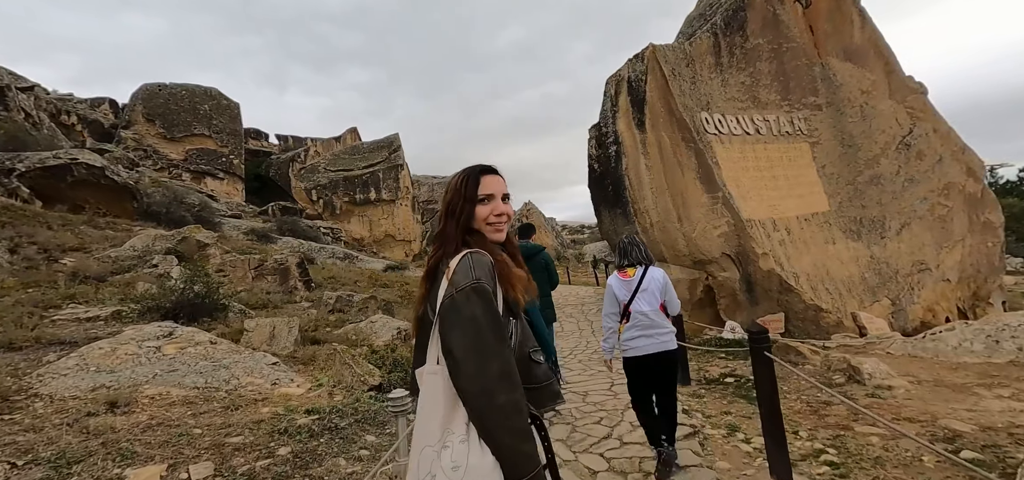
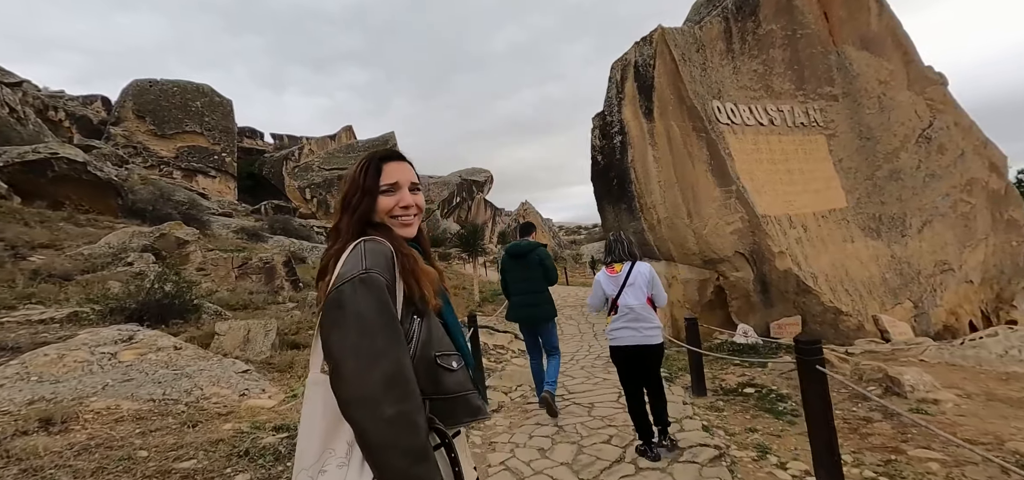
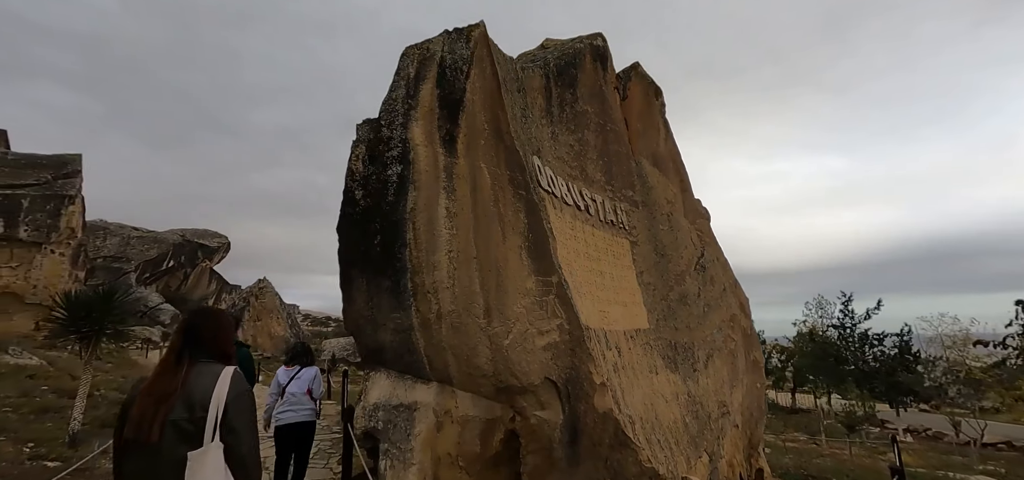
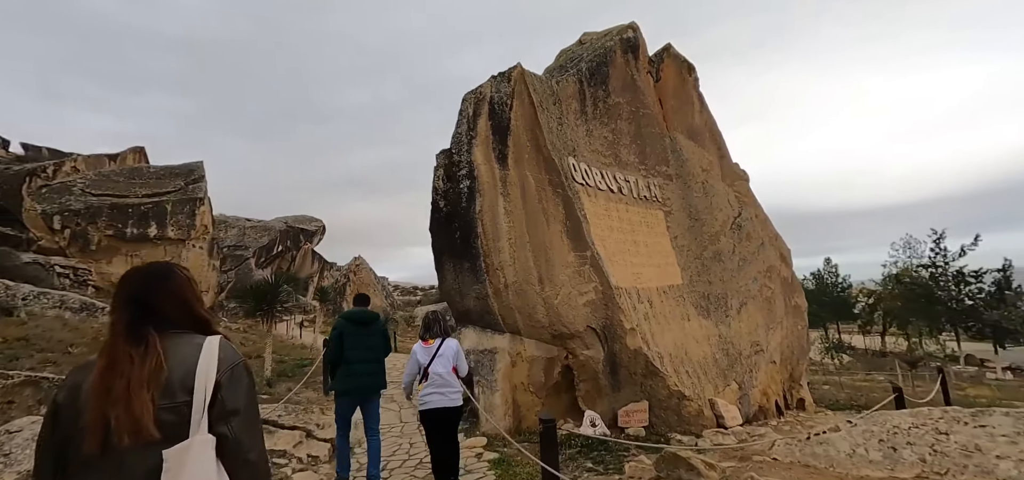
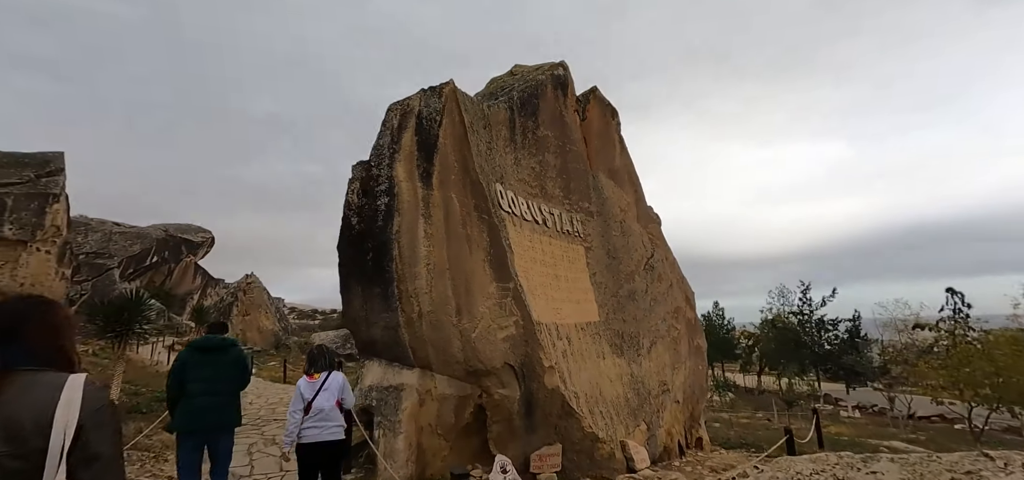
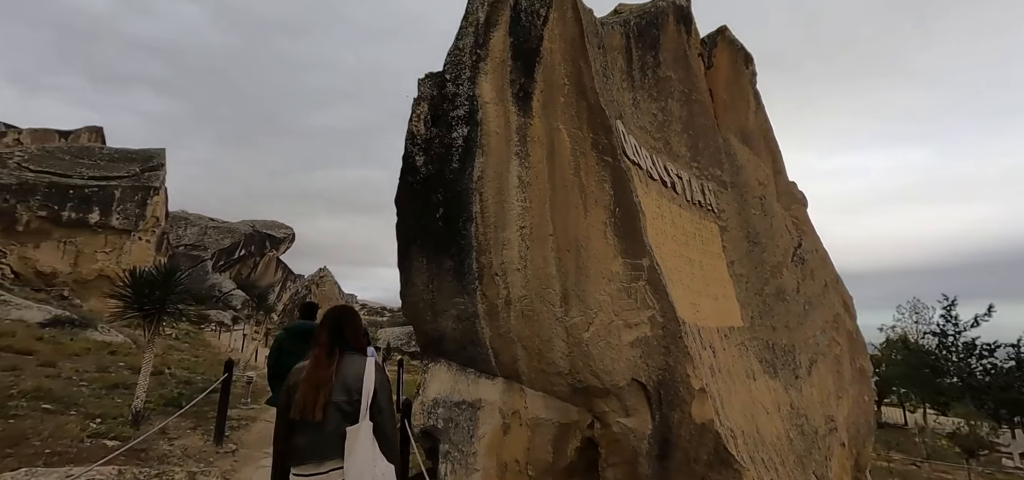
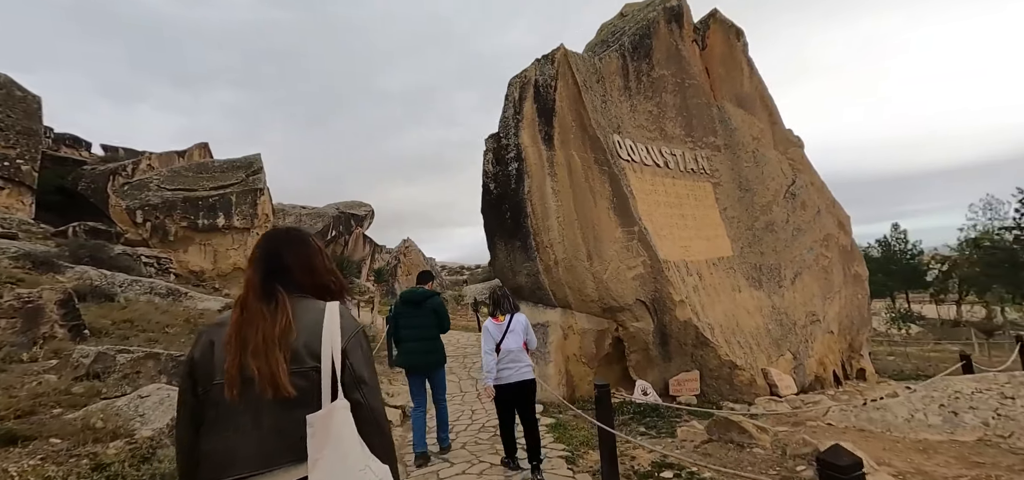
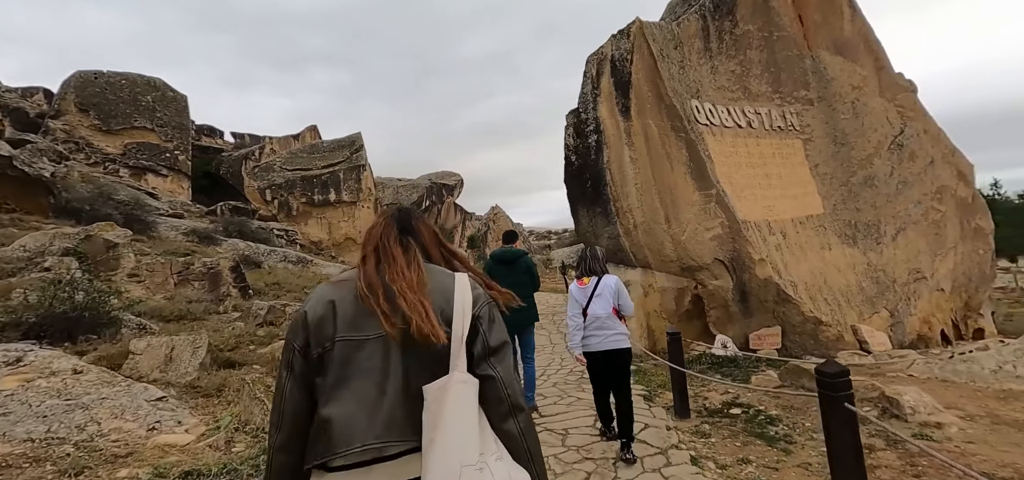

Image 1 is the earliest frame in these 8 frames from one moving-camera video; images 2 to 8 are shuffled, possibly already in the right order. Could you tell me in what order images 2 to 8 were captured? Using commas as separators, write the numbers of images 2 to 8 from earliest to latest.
2, 8, 7, 4, 5, 3, 6
